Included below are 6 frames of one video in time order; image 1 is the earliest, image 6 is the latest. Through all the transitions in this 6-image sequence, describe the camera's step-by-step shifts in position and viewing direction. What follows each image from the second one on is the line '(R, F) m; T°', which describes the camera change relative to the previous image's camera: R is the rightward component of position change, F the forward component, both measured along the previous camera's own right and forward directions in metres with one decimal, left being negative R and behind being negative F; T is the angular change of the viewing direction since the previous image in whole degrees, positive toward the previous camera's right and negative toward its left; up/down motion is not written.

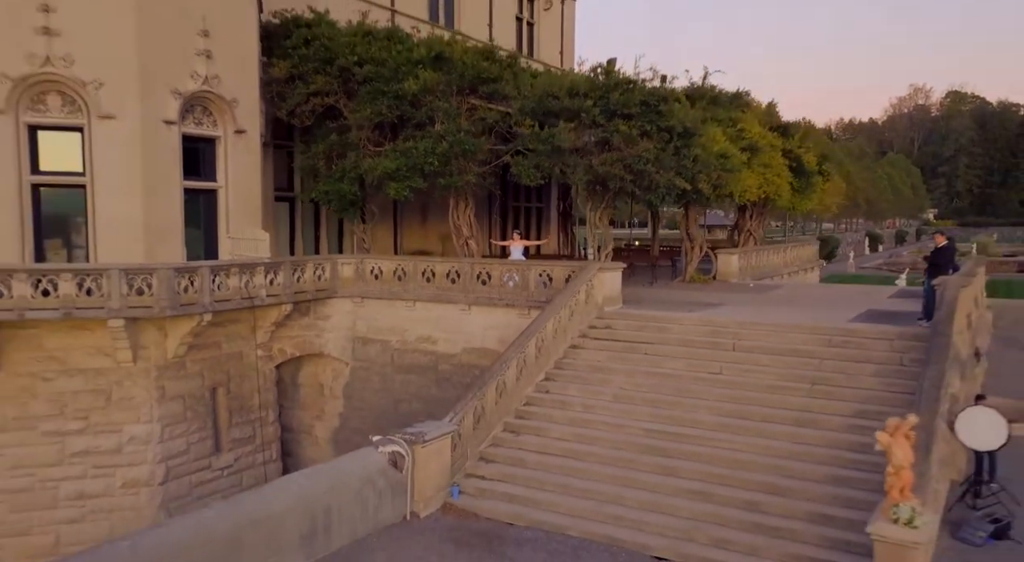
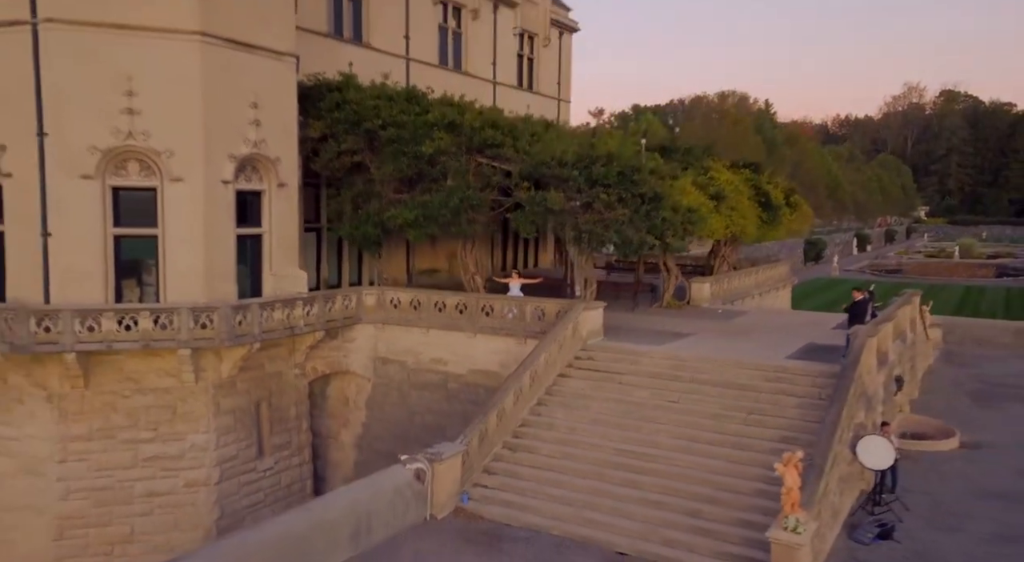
(-0.1, -3.0) m; 0°
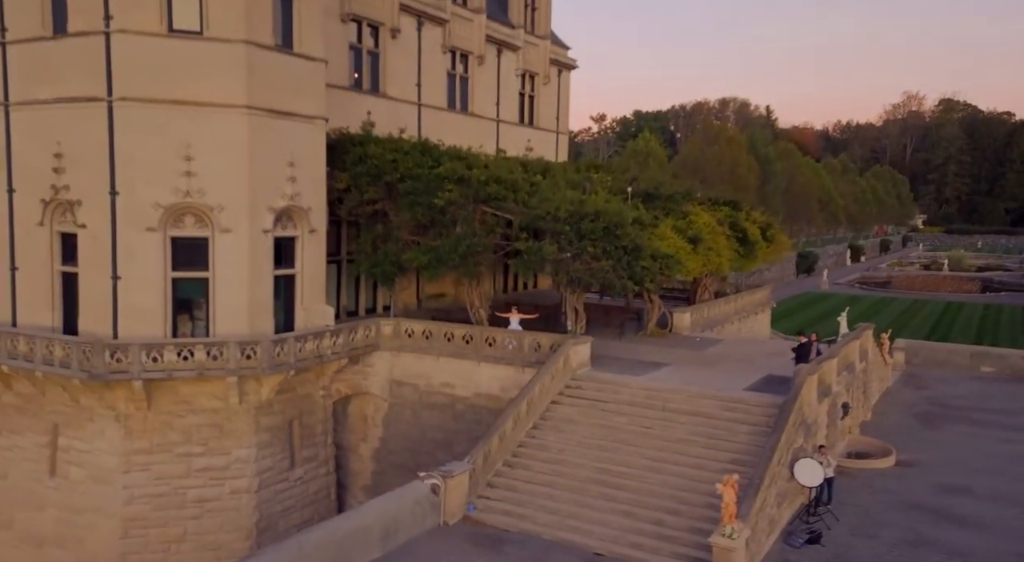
(0.0, -2.9) m; 0°
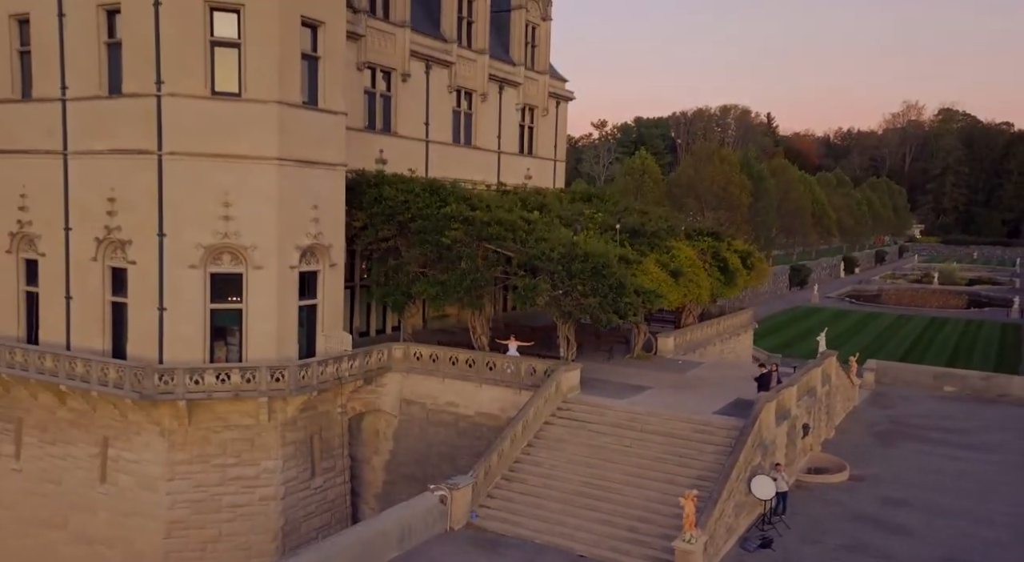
(+0.1, -2.7) m; 0°
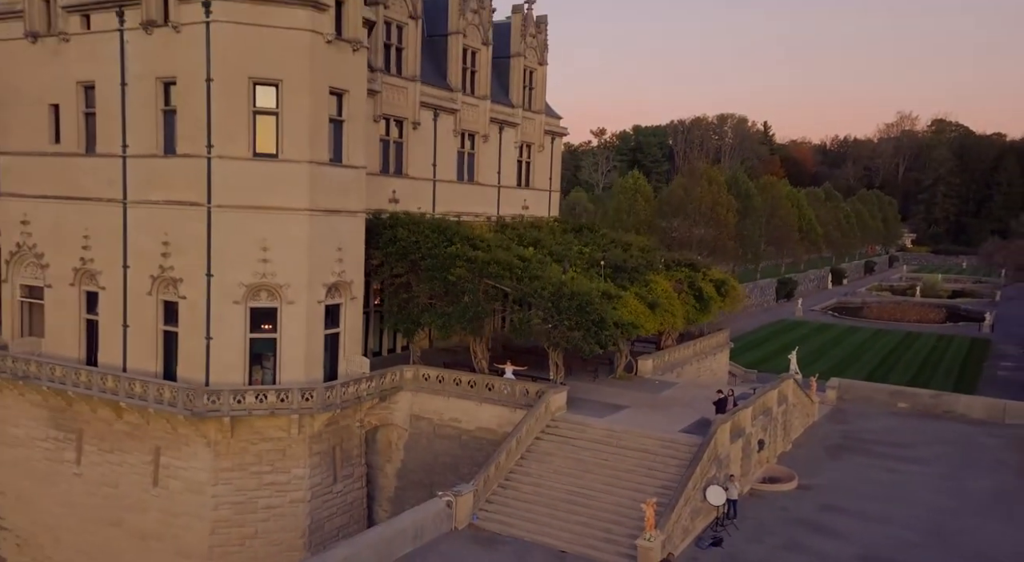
(+0.1, -3.8) m; 0°
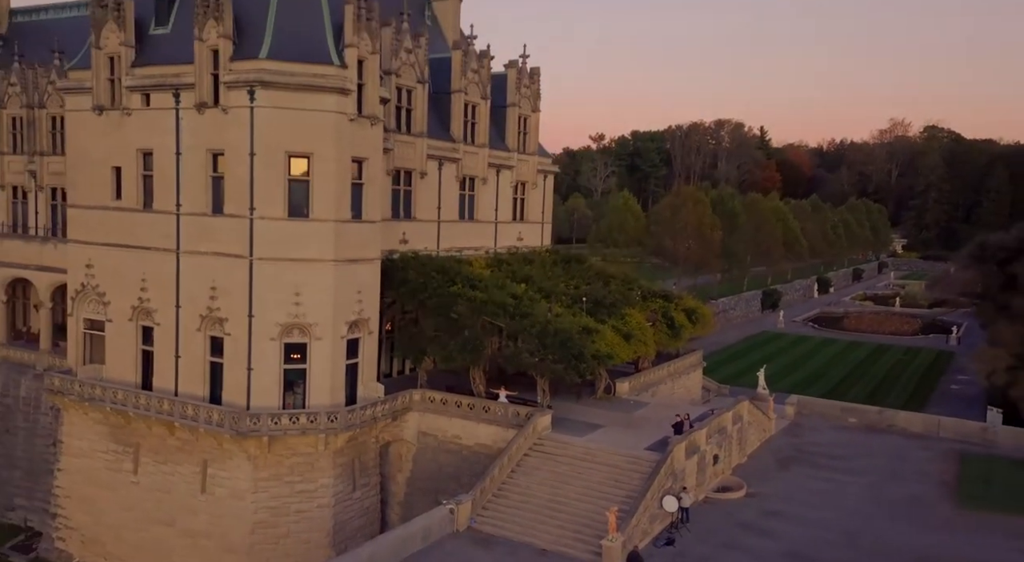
(+0.3, -5.0) m; 0°
